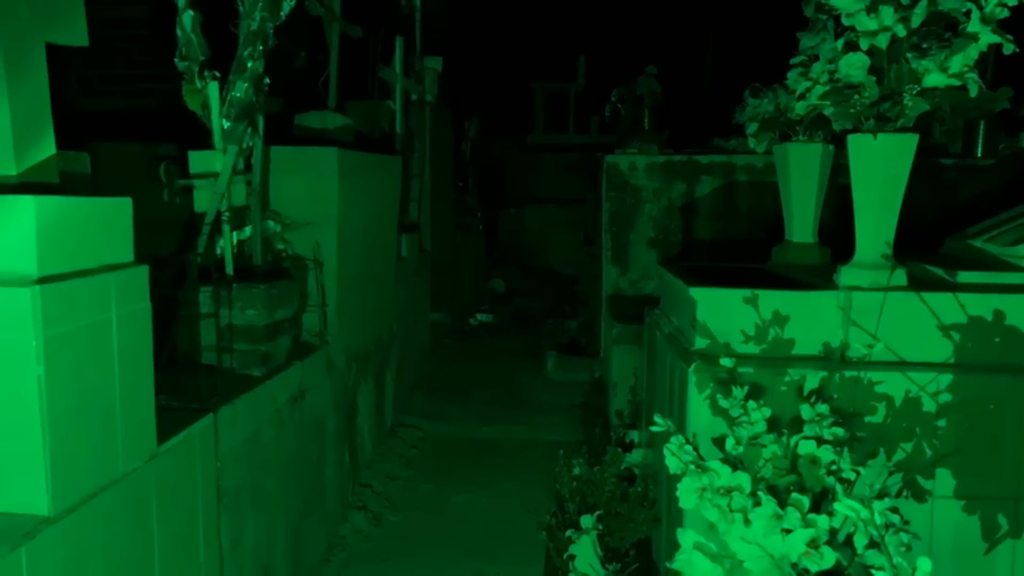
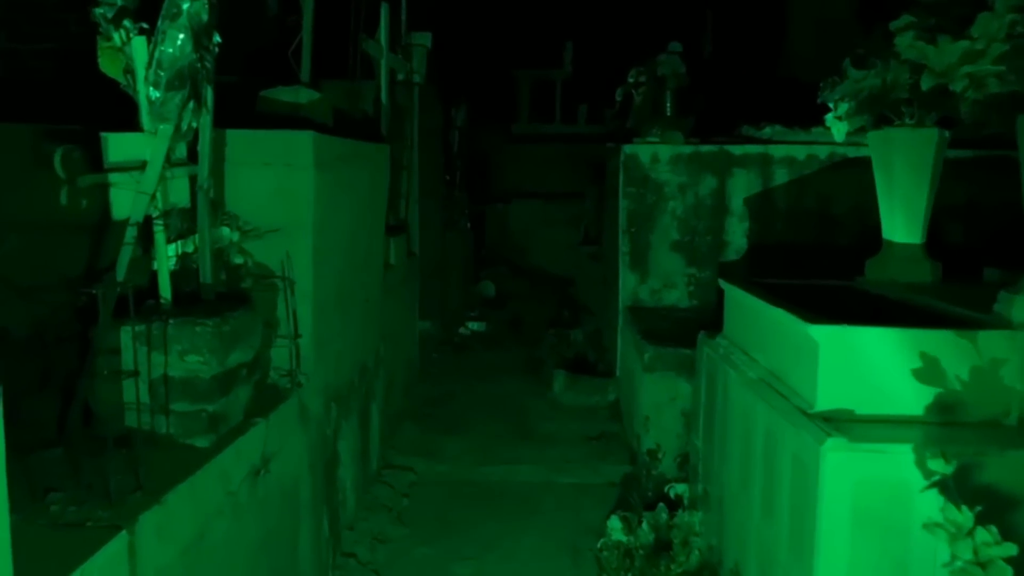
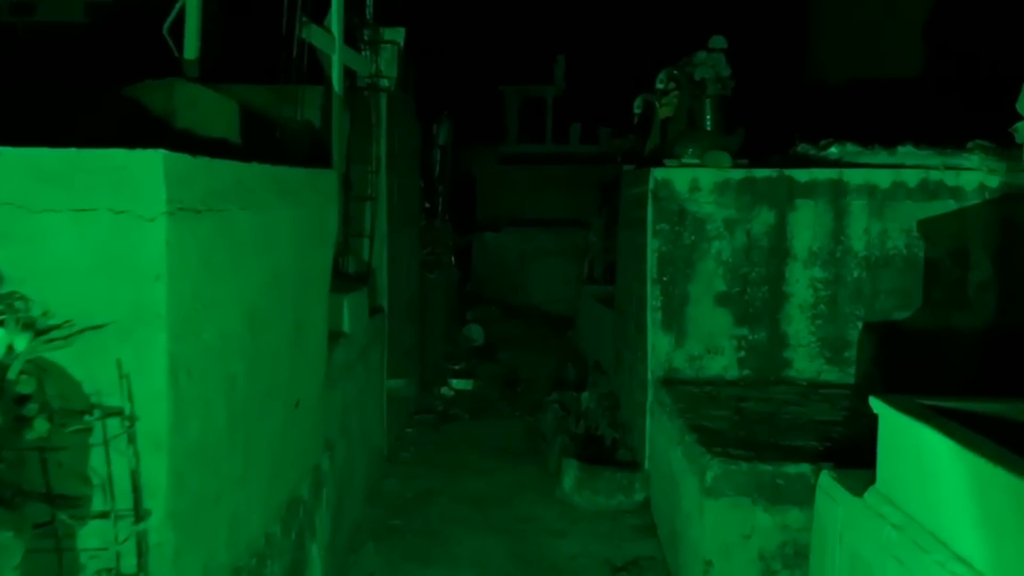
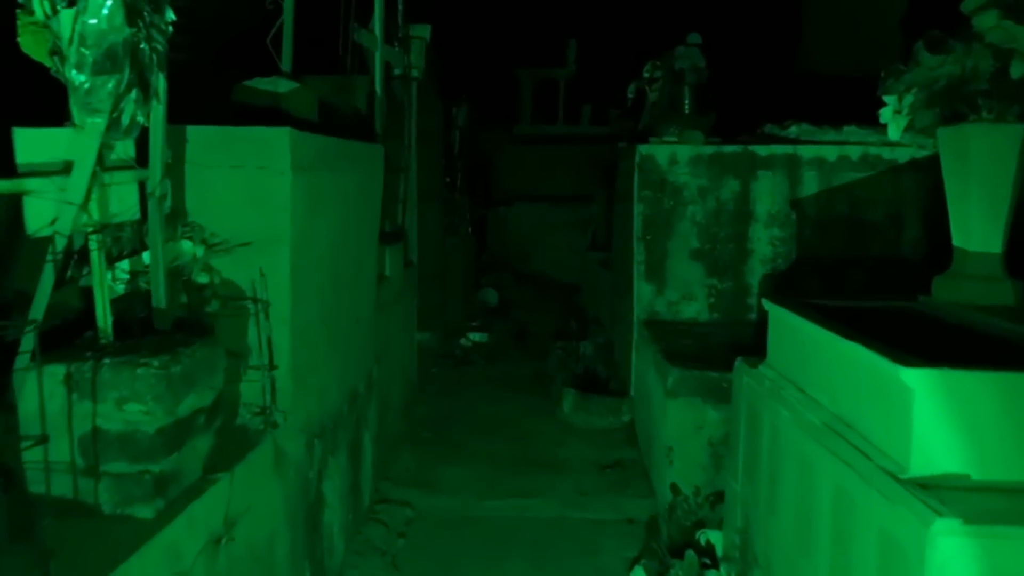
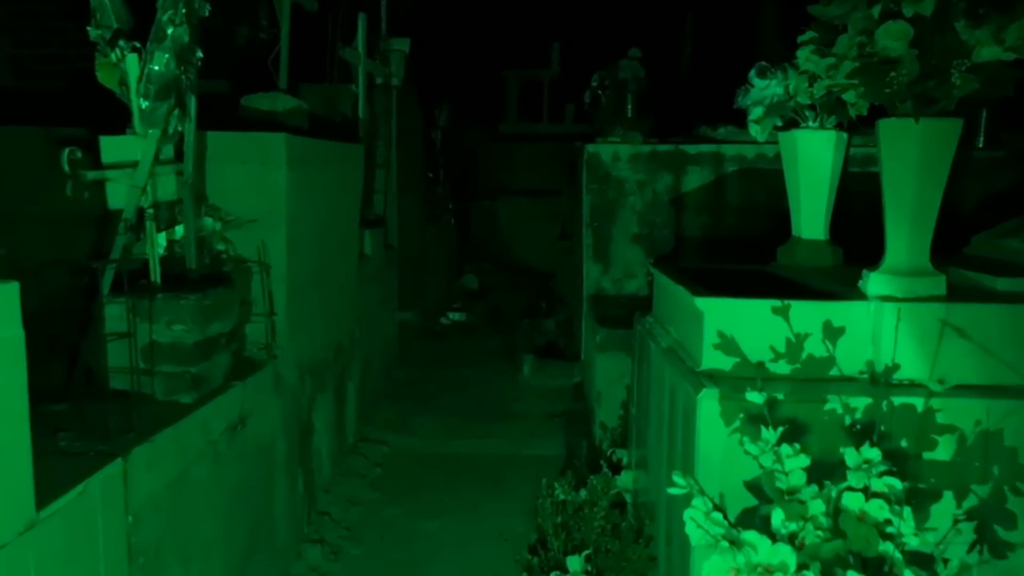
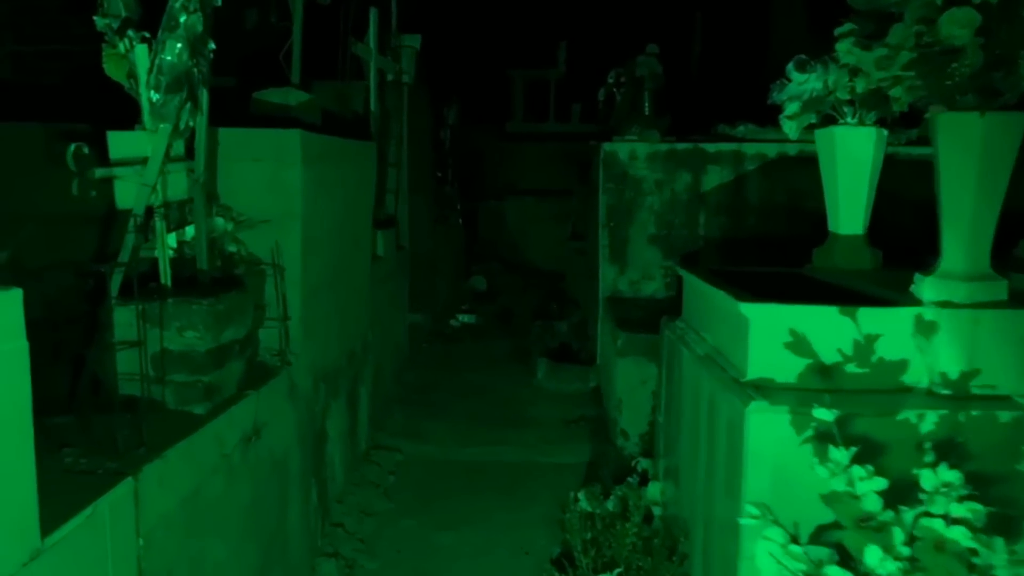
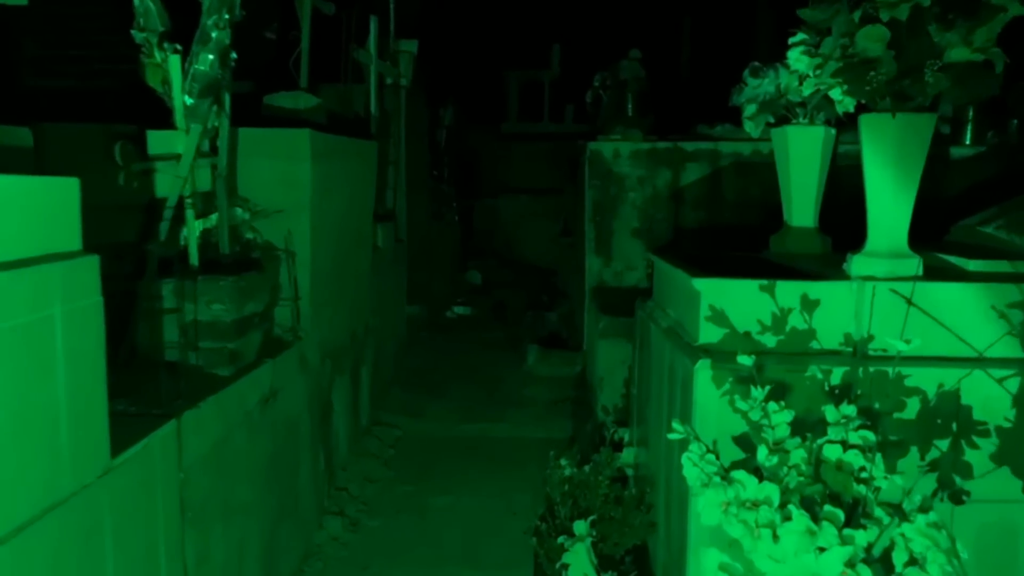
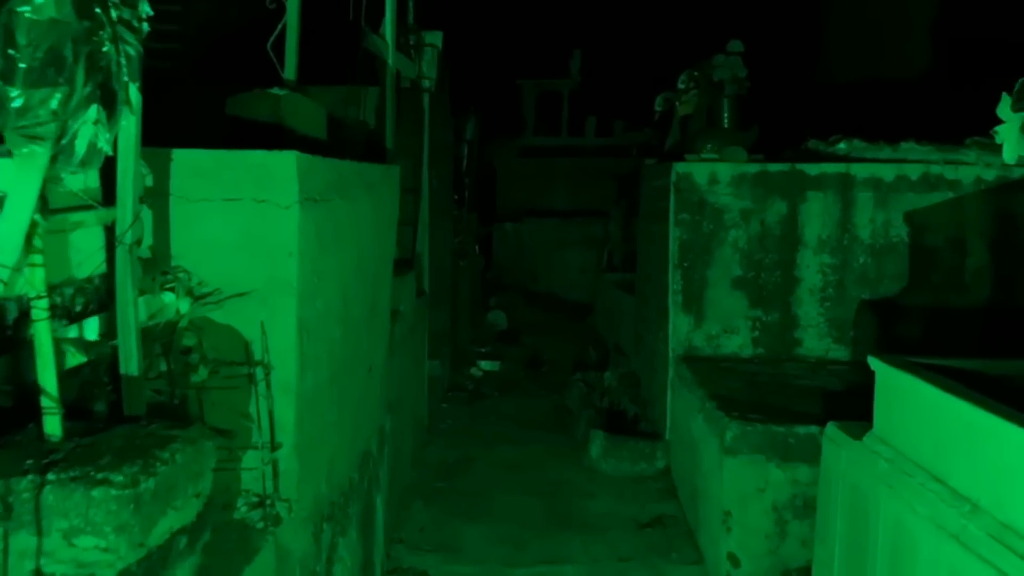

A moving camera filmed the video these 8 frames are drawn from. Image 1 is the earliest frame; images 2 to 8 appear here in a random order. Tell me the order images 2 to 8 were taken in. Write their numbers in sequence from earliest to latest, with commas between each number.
7, 5, 6, 2, 4, 8, 3
